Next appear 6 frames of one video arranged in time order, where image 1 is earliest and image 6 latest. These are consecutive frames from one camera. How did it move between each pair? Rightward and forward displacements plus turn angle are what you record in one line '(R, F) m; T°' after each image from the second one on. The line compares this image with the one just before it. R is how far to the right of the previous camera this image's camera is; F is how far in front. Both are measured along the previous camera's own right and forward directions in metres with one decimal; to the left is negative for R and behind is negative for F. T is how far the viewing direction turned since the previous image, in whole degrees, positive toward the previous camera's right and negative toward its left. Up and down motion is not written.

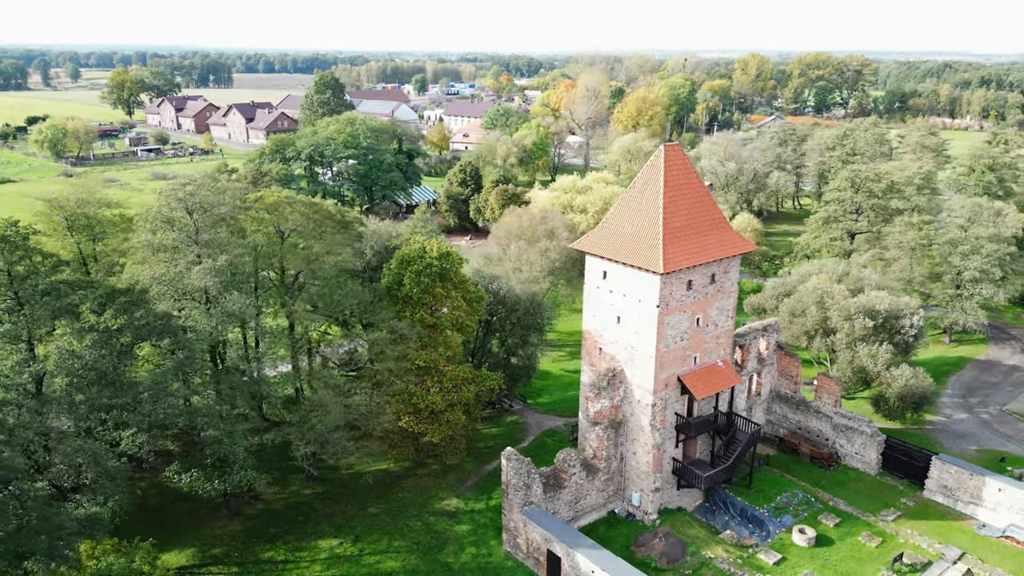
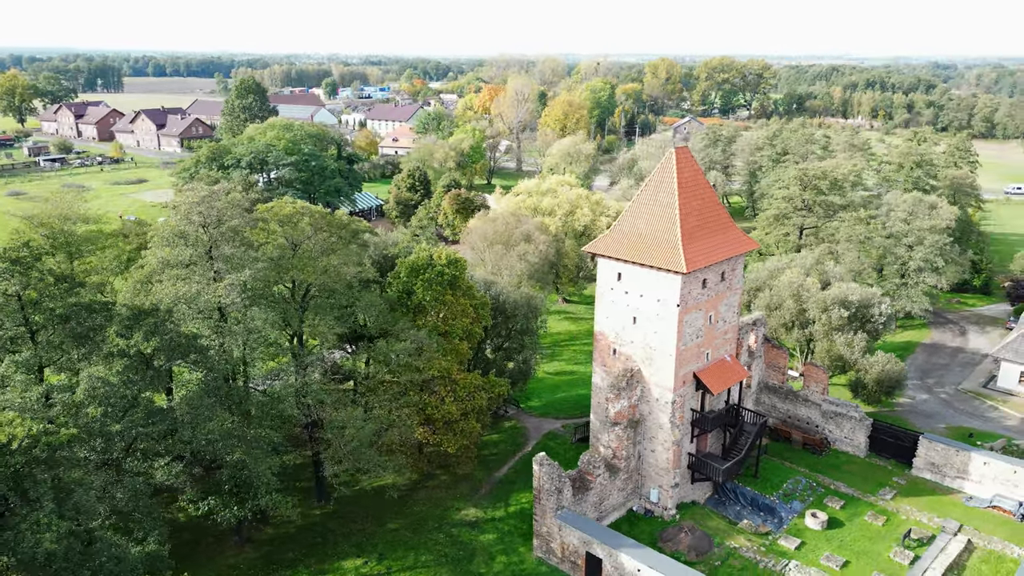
(-3.8, +0.3) m; +7°
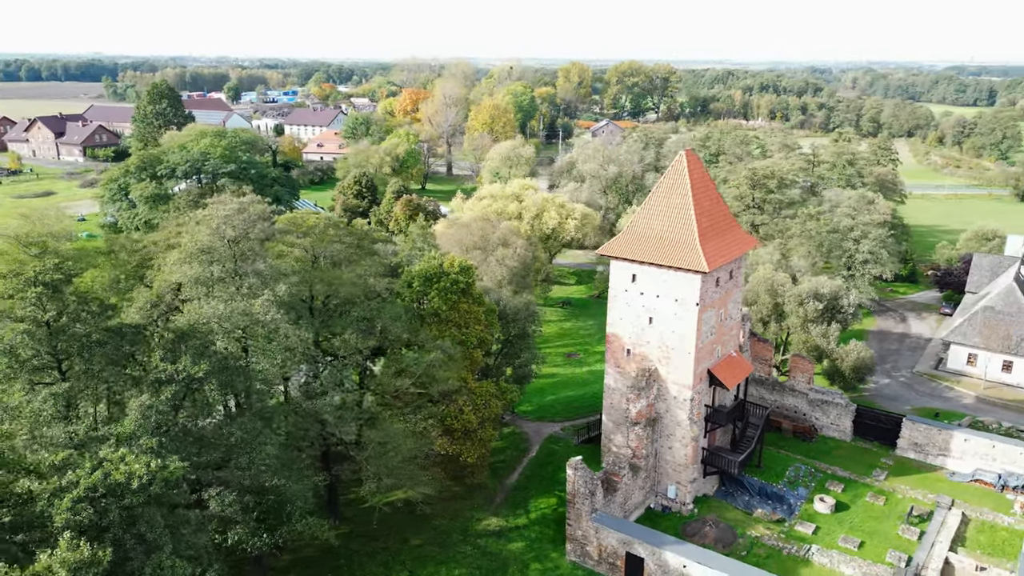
(-4.0, +0.4) m; +7°
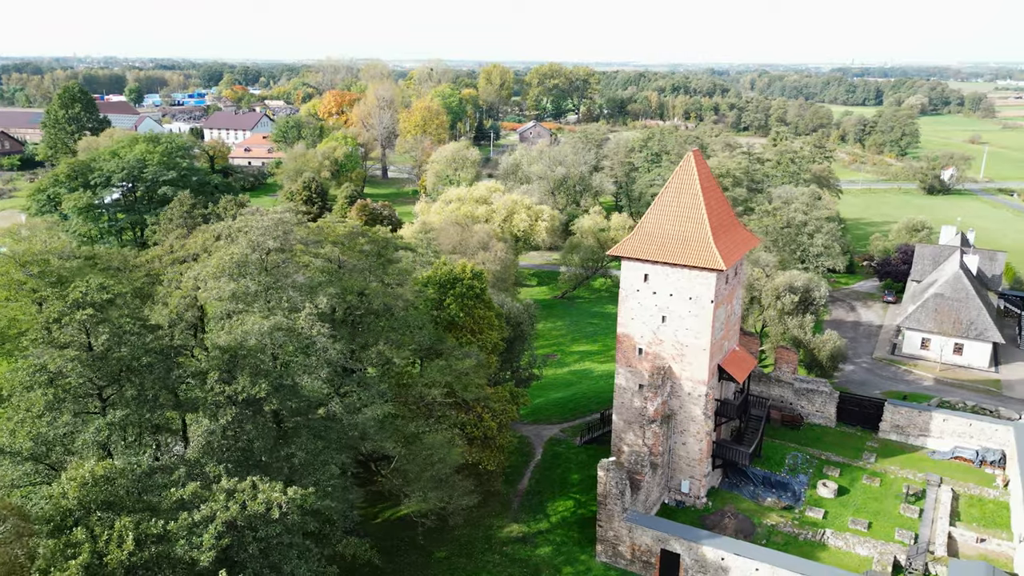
(-3.6, +0.4) m; +7°
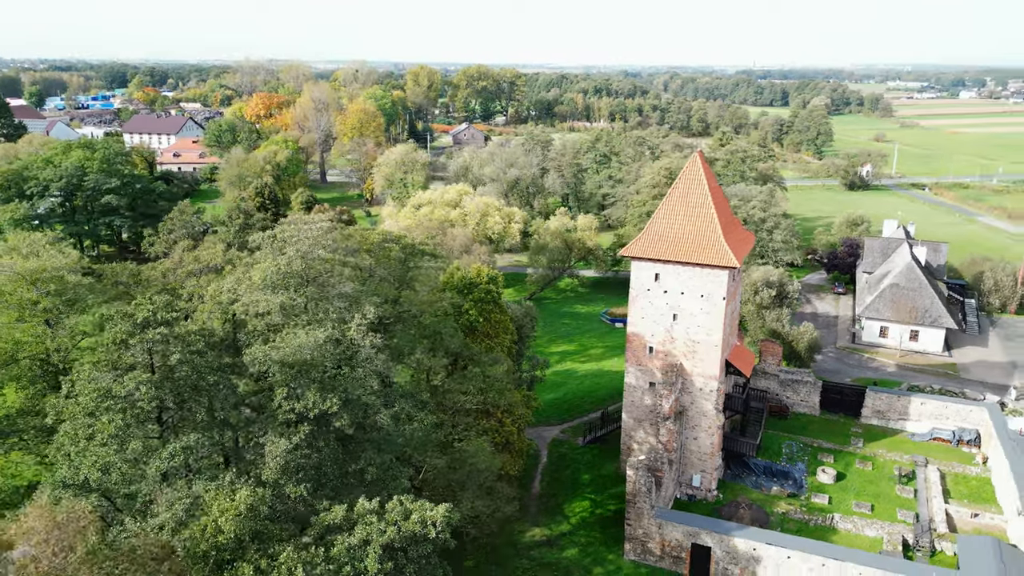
(-3.4, +0.3) m; +6°
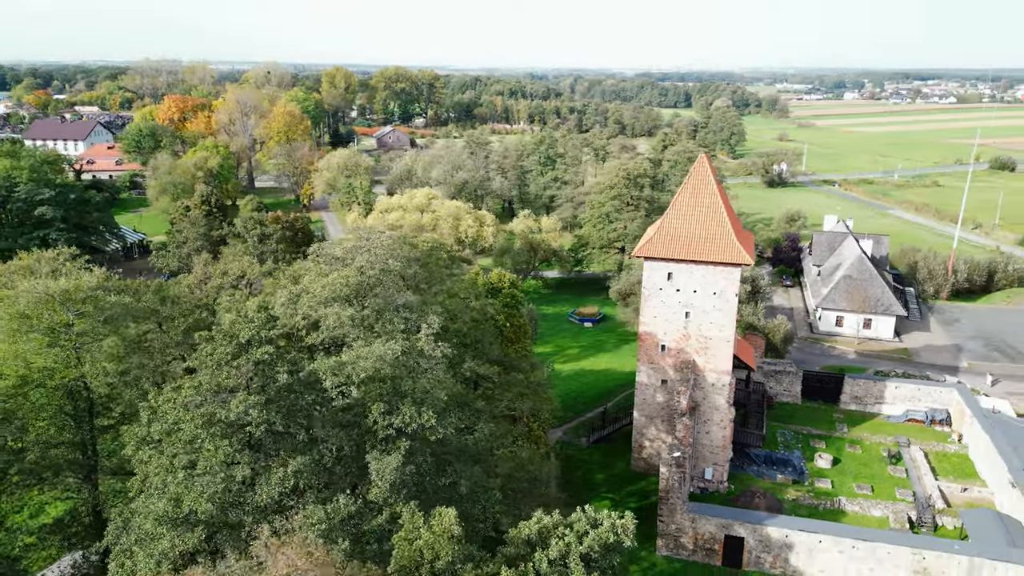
(-4.0, +0.4) m; +7°
